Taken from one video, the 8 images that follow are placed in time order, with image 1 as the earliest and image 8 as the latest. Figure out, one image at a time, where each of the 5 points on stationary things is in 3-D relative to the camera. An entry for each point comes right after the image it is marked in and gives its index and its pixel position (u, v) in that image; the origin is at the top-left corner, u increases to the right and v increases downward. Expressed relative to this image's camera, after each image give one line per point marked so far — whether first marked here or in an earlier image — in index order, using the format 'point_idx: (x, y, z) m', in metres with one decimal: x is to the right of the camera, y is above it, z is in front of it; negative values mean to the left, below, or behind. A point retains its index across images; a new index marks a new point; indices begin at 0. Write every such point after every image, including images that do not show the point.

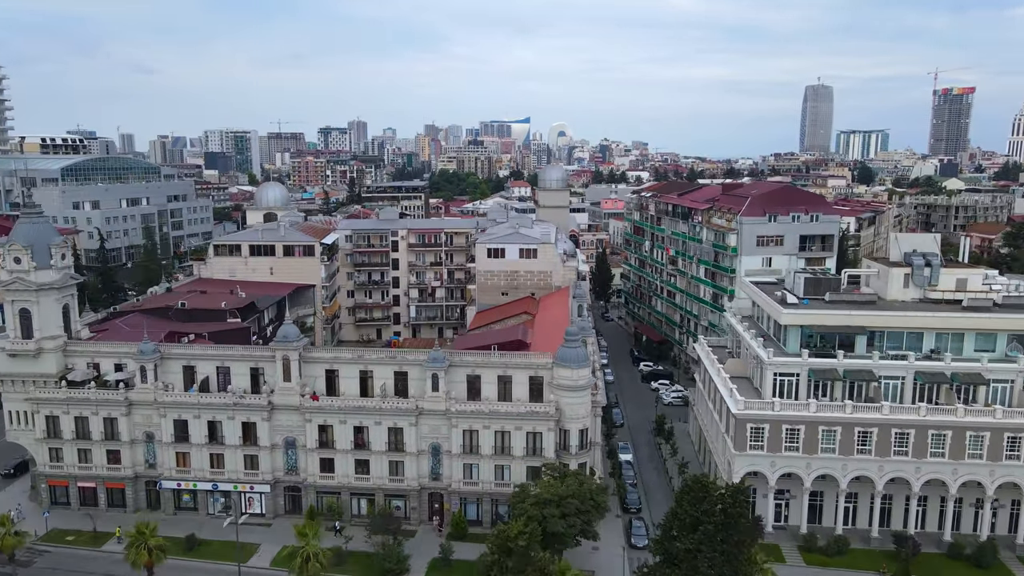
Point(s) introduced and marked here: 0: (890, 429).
0: (+7.4, -2.8, +19.7) m
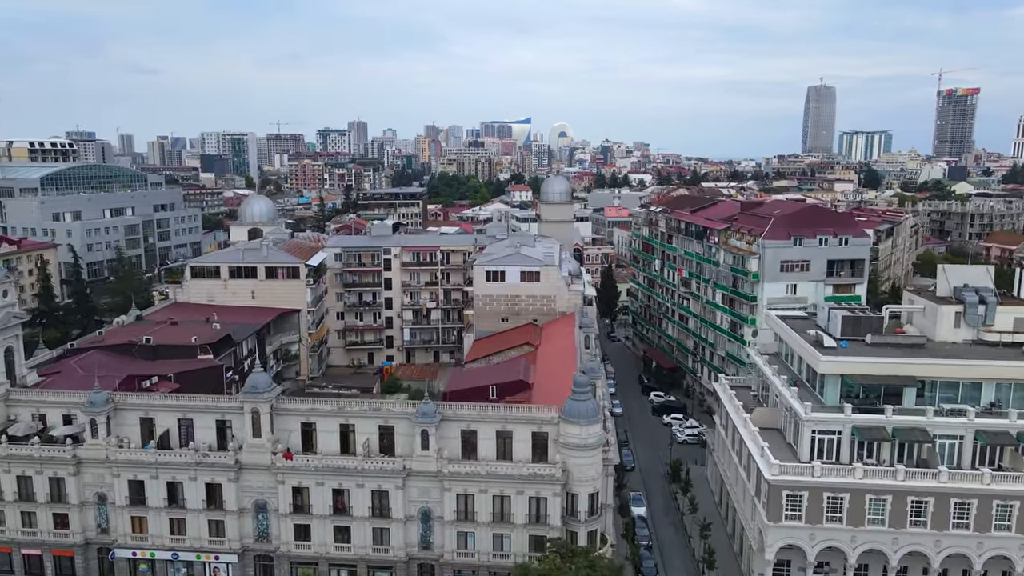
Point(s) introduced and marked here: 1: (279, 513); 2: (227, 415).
0: (+7.4, -3.6, +17.1) m
1: (-4.5, -4.3, +19.2) m
2: (-5.5, -2.4, +19.4) m
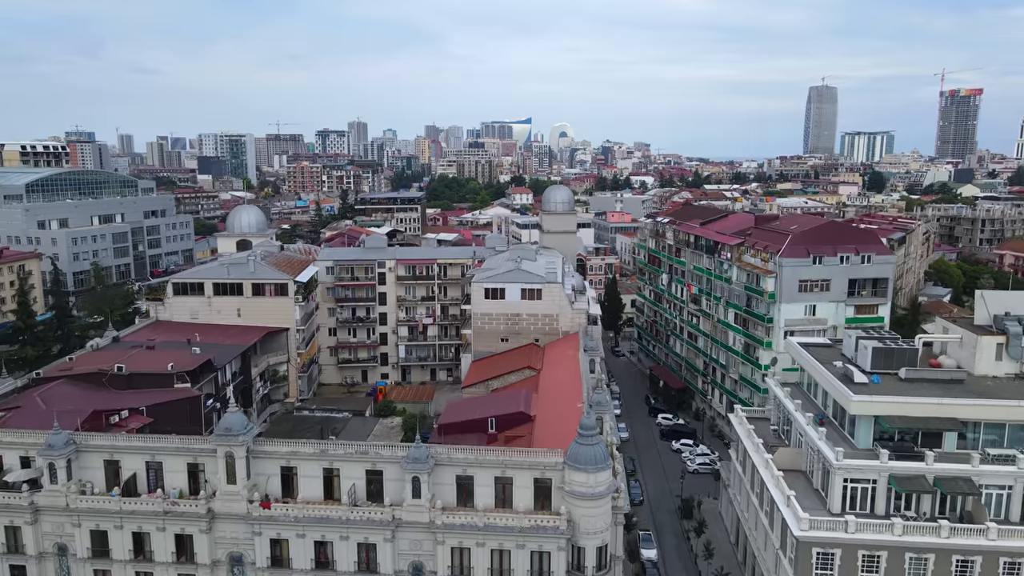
0: (+7.4, -4.1, +15.4) m
1: (-4.4, -4.8, +17.5) m
2: (-5.5, -3.0, +17.7) m
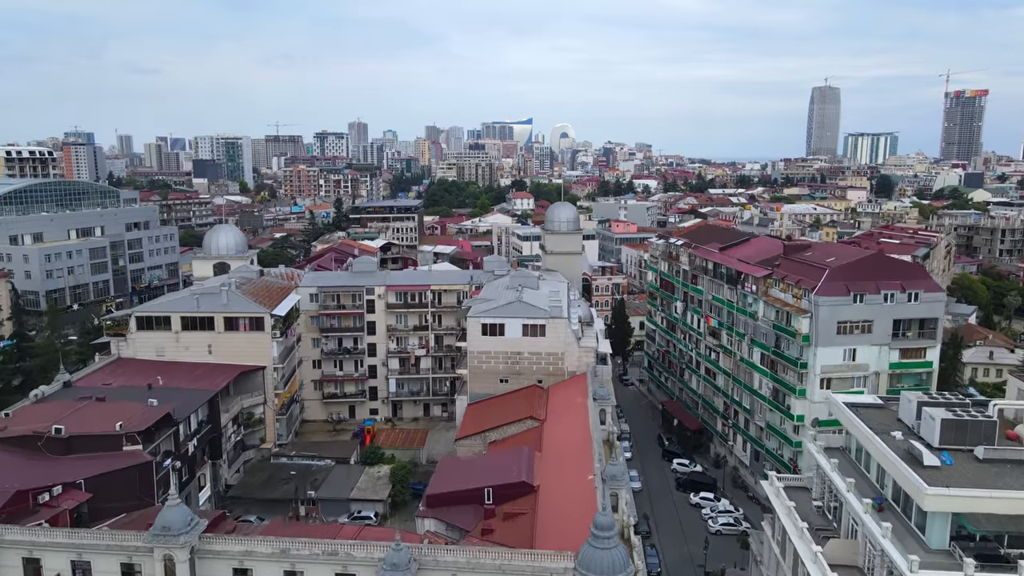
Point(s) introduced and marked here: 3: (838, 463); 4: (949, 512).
0: (+7.4, -5.1, +12.3) m
1: (-4.5, -5.8, +14.5) m
2: (-5.5, -3.9, +14.7) m
3: (+5.9, -3.2, +18.0) m
4: (+6.0, -3.1, +13.9) m
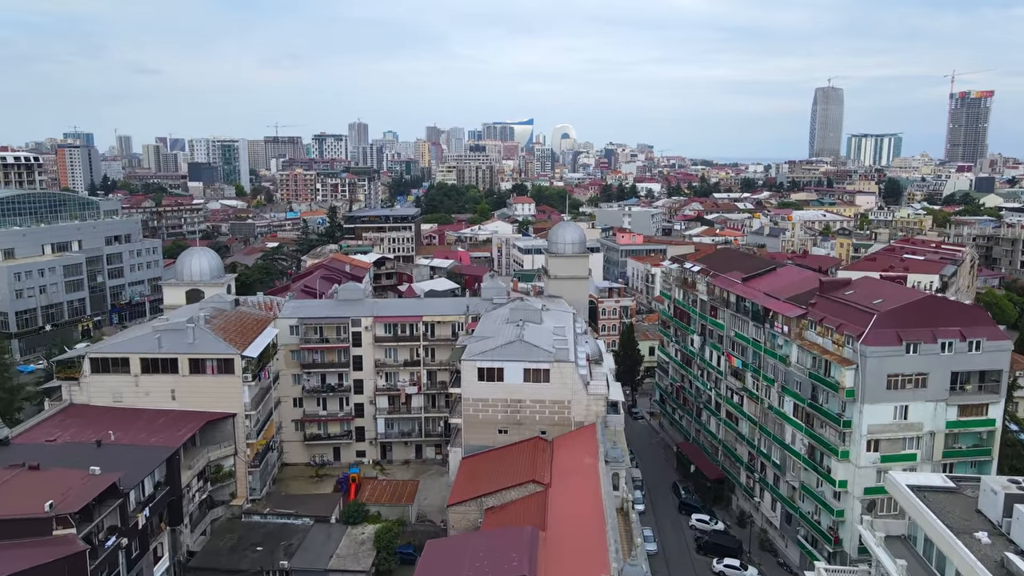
0: (+7.4, -6.0, +9.3) m
1: (-4.5, -6.7, +11.4) m
2: (-5.5, -4.9, +11.7) m
3: (+5.9, -4.1, +15.0) m
4: (+6.0, -4.0, +10.9) m
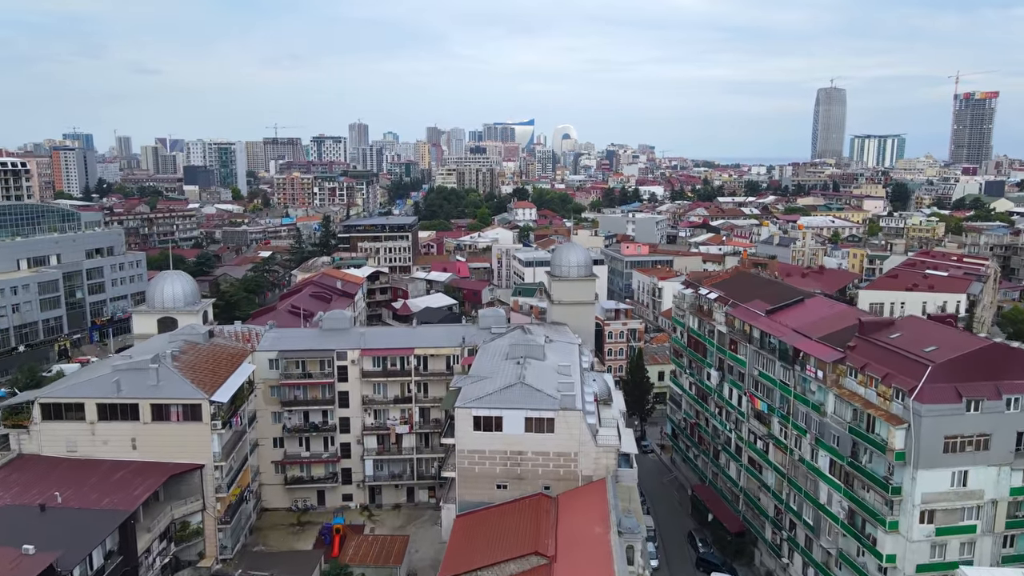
0: (+7.4, -6.8, +6.7) m
1: (-4.5, -7.5, +8.9) m
2: (-5.5, -5.7, +9.1) m
3: (+5.9, -4.9, +12.4) m
4: (+6.0, -4.9, +8.3) m
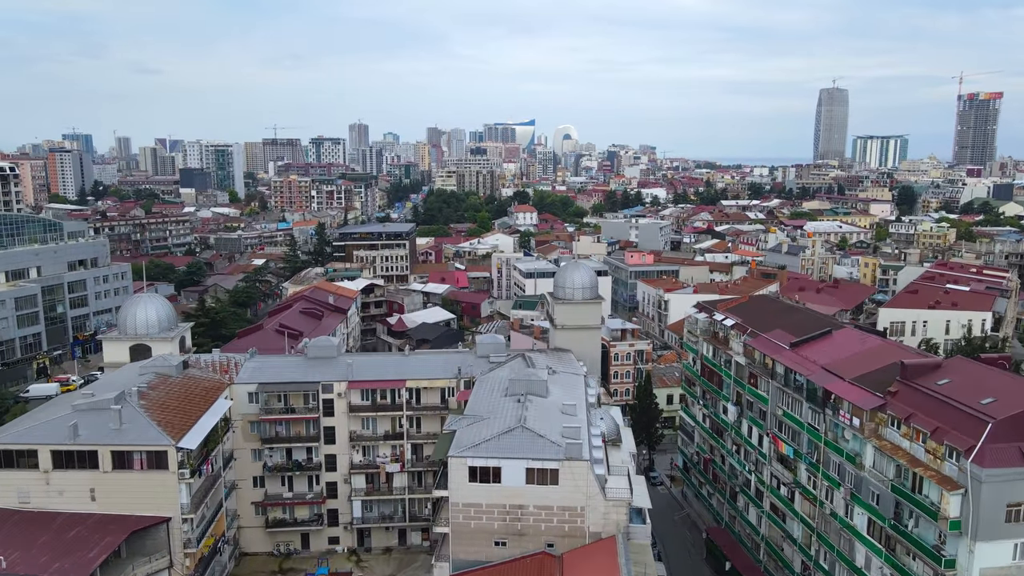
0: (+7.4, -7.5, +4.5) m
1: (-4.5, -8.2, +6.7) m
2: (-5.5, -6.4, +6.9) m
3: (+5.8, -5.6, +10.2) m
4: (+6.0, -5.5, +6.1) m
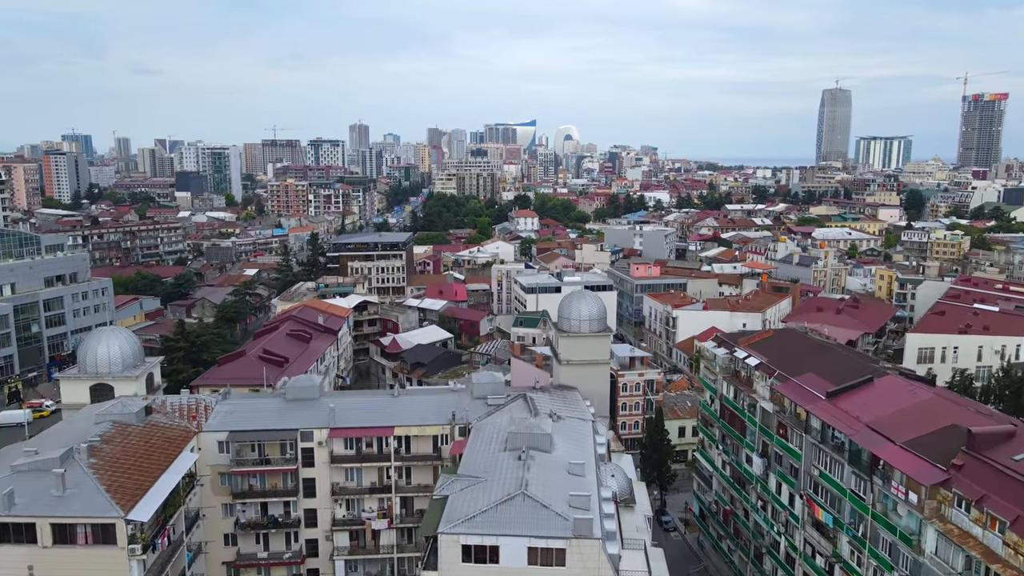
0: (+7.3, -8.4, +1.9) m
1: (-4.5, -9.1, +4.1) m
2: (-5.5, -7.2, +4.3) m
3: (+5.8, -6.5, +7.6) m
4: (+6.0, -6.4, +3.5) m
